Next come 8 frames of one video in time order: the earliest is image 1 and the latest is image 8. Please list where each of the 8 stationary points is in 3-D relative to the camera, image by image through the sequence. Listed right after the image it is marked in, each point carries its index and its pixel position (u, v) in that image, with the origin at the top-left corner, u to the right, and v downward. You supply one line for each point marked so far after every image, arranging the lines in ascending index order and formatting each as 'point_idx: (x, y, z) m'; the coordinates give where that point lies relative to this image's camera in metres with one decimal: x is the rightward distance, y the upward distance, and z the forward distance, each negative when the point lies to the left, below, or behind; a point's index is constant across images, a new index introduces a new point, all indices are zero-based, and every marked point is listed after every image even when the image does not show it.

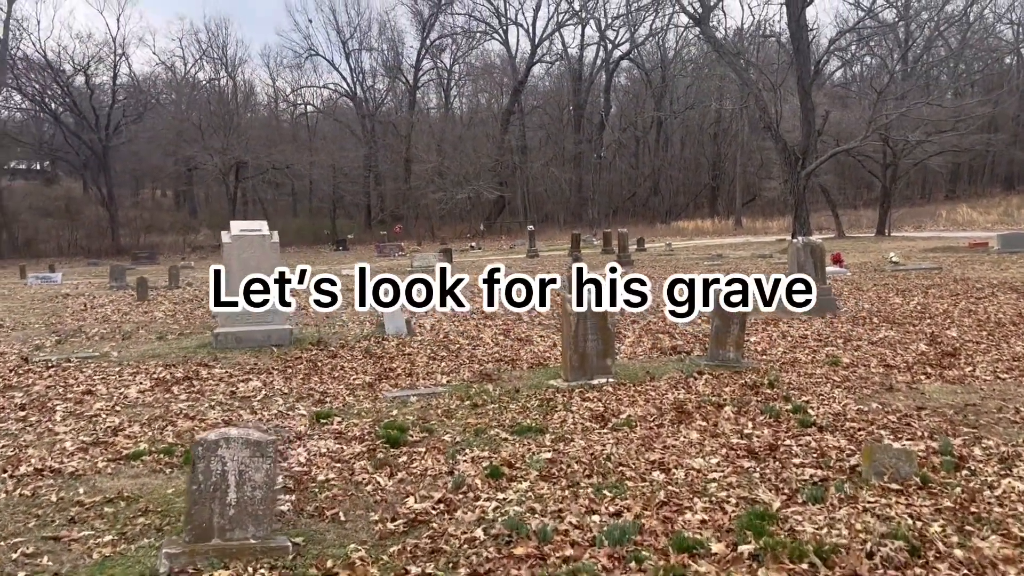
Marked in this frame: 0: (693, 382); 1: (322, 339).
0: (+1.8, -0.9, +8.1) m
1: (-2.6, -0.7, +11.3) m
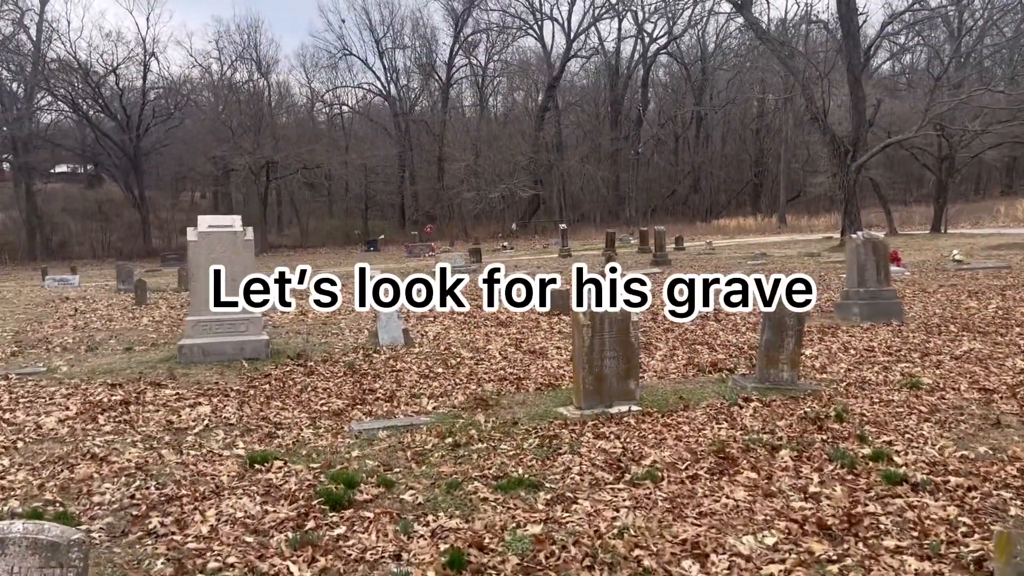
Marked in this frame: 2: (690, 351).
0: (+1.8, -1.0, +6.5) m
1: (-2.5, -0.8, +9.8) m
2: (+2.1, -0.7, +9.6) m
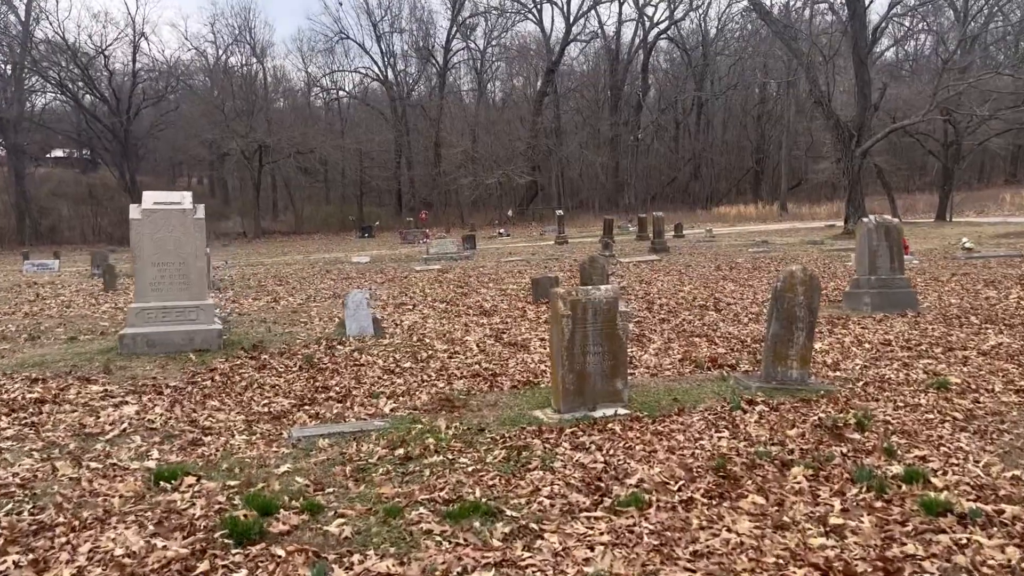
0: (+1.5, -0.9, +5.5) m
1: (-2.7, -0.6, +8.9) m
2: (+1.8, -0.6, +8.7) m
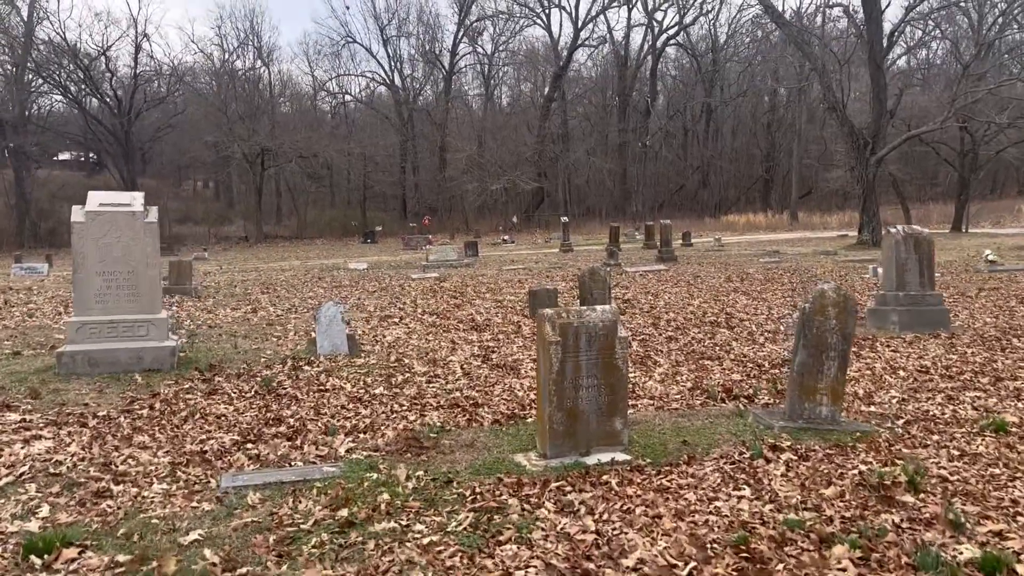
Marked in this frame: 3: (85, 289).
0: (+1.4, -1.0, +4.6) m
1: (-2.8, -0.7, +8.0) m
2: (+1.7, -0.8, +7.7) m
3: (-3.9, 0.0, +7.5) m
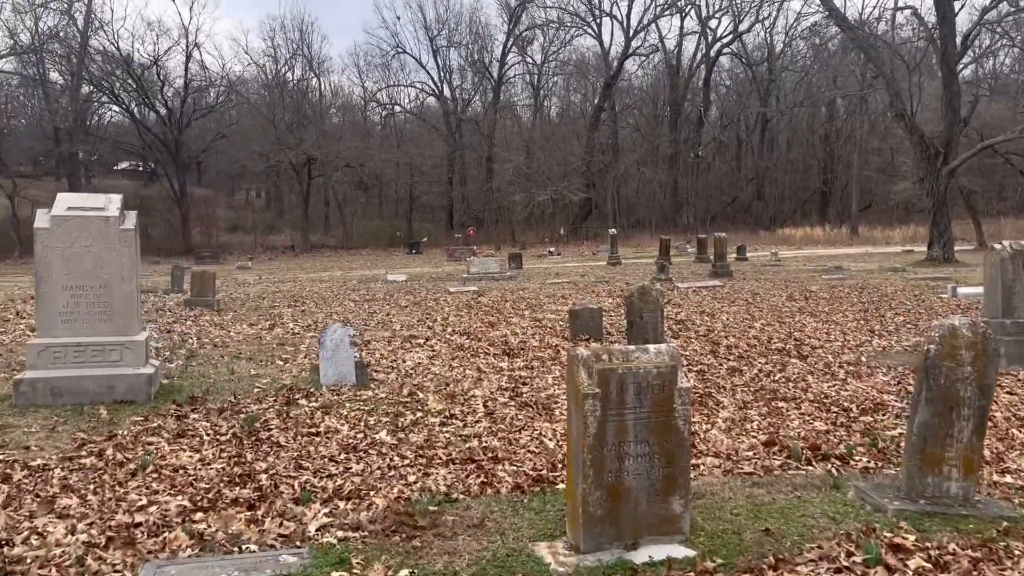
0: (+1.5, -1.2, +3.2) m
1: (-2.6, -0.9, +6.9) m
2: (+2.0, -1.0, +6.3) m
3: (-3.6, -0.1, +6.4) m
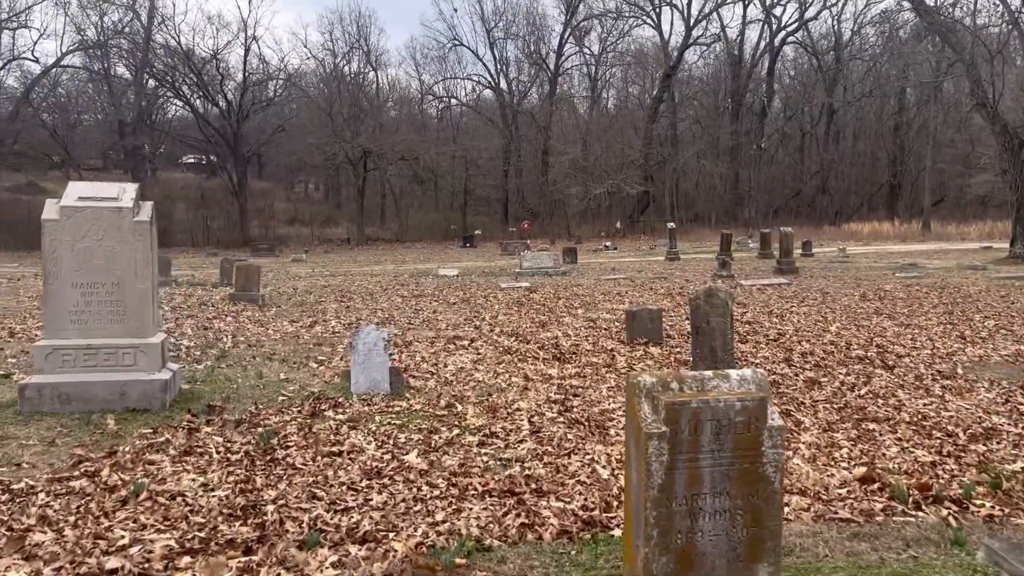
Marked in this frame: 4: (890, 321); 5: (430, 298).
0: (+1.6, -1.2, +2.4) m
1: (-2.2, -0.9, +6.3) m
2: (+2.3, -1.0, +5.4) m
3: (-3.3, -0.1, +5.9) m
4: (+5.7, -0.5, +12.4) m
5: (-1.6, -0.2, +16.3) m
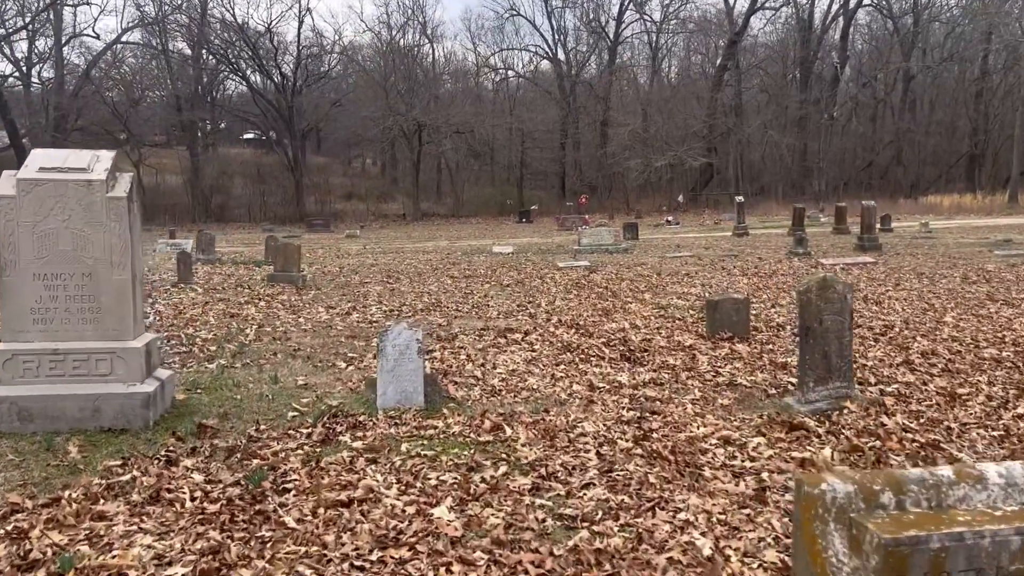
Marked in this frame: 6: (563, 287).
0: (+1.7, -1.3, +1.0) m
1: (-1.8, -0.8, +5.1) m
2: (+2.6, -1.0, +4.0) m
3: (-2.9, -0.1, +4.8) m
4: (+6.5, -0.3, +10.7) m
5: (-0.5, +0.2, +15.1) m
6: (+0.8, 0.0, +13.2) m
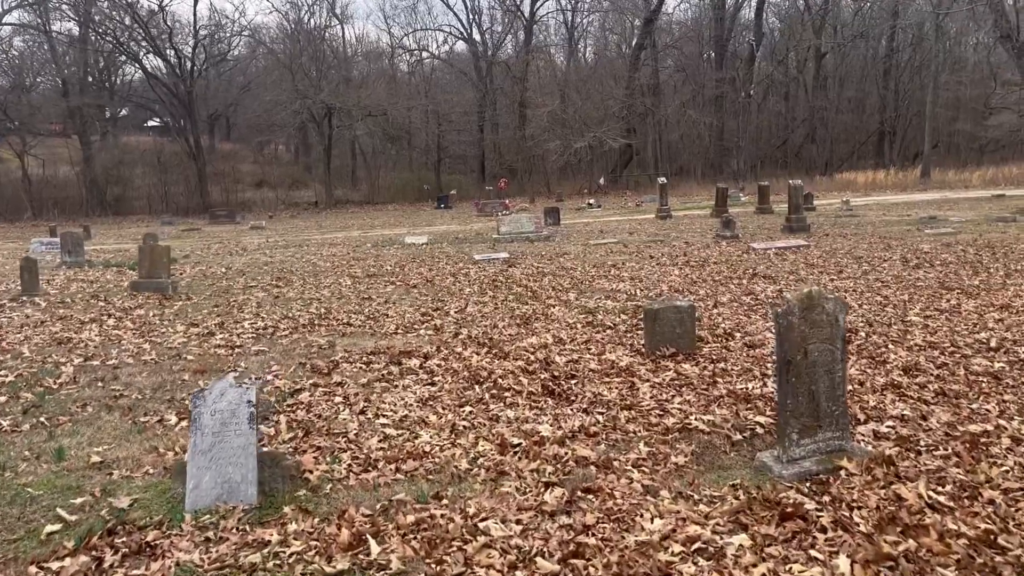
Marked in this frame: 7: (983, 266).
0: (+1.5, -1.5, -0.5) m
1: (-2.3, -1.0, +3.3) m
2: (+2.2, -1.1, +2.6) m
3: (-3.4, -0.3, +2.9) m
4: (+5.4, -0.1, +9.6) m
5: (-2.0, +0.2, +13.3) m
6: (-0.5, 0.0, +11.6) m
7: (+7.5, +0.3, +13.1) m
